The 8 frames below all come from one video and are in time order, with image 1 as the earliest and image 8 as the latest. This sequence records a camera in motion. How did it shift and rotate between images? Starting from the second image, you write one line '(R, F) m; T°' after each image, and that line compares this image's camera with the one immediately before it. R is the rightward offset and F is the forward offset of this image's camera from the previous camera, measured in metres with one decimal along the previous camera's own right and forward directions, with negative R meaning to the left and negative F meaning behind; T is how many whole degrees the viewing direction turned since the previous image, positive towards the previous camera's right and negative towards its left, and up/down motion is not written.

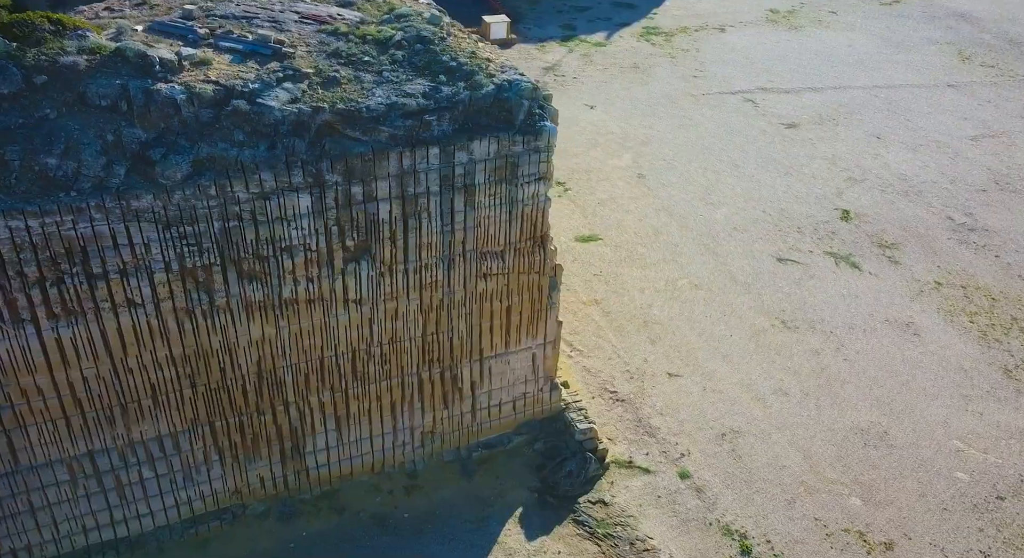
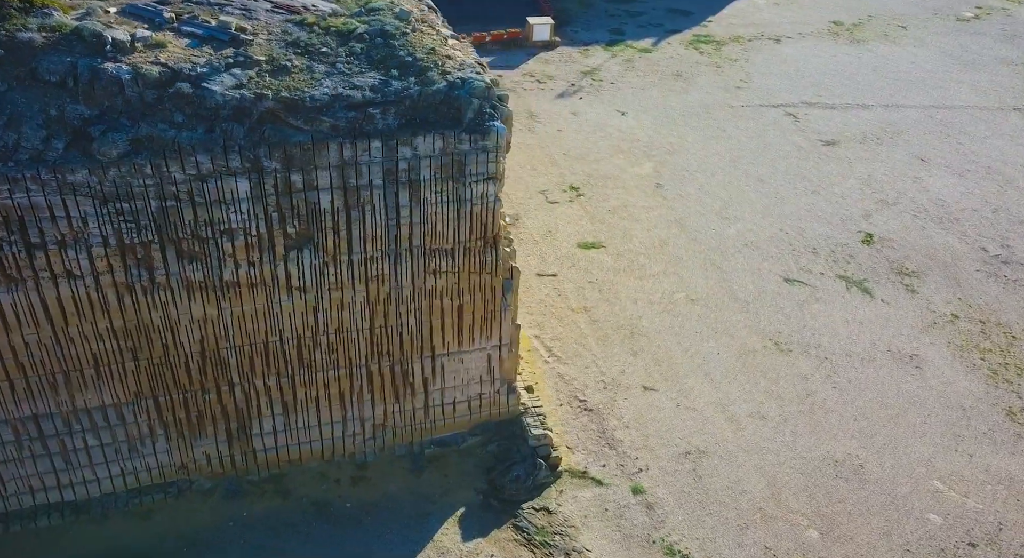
(+1.4, +0.1) m; -6°
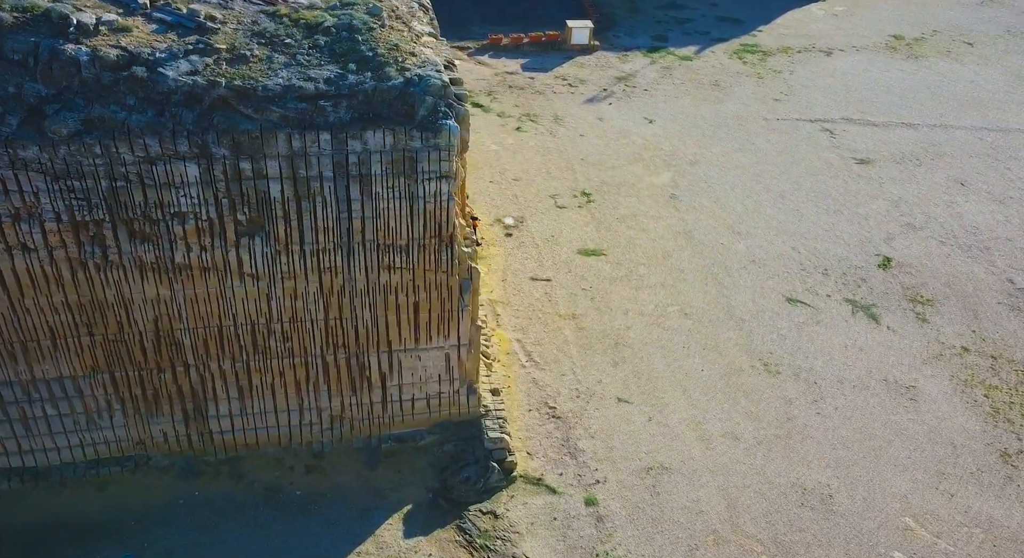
(+1.3, +0.1) m; -5°
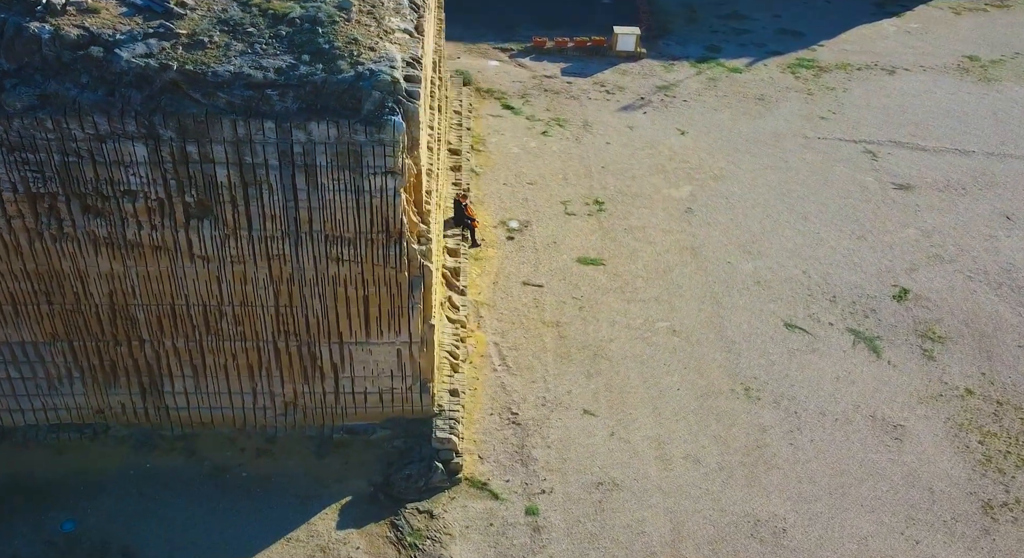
(+1.5, +0.2) m; -6°
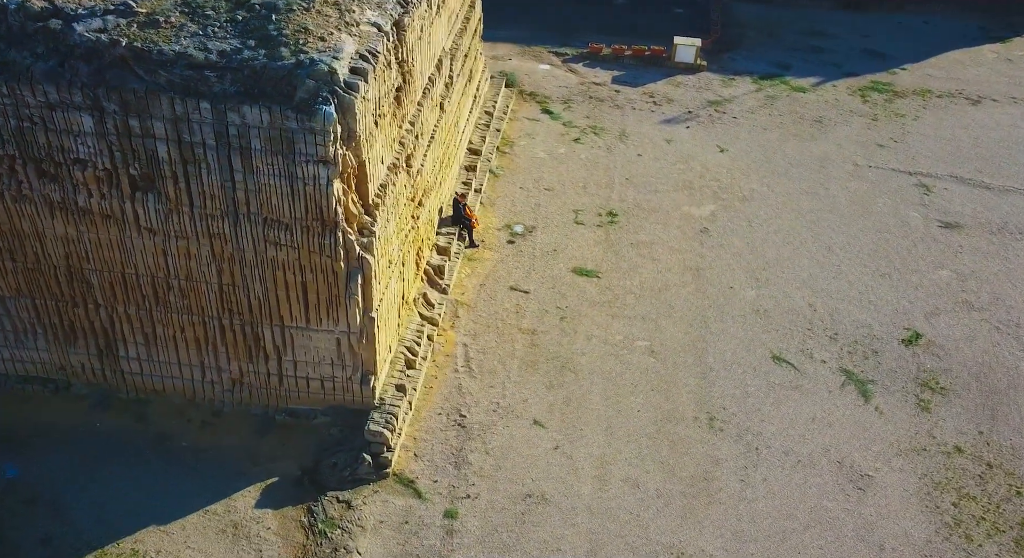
(+2.0, +0.3) m; -8°
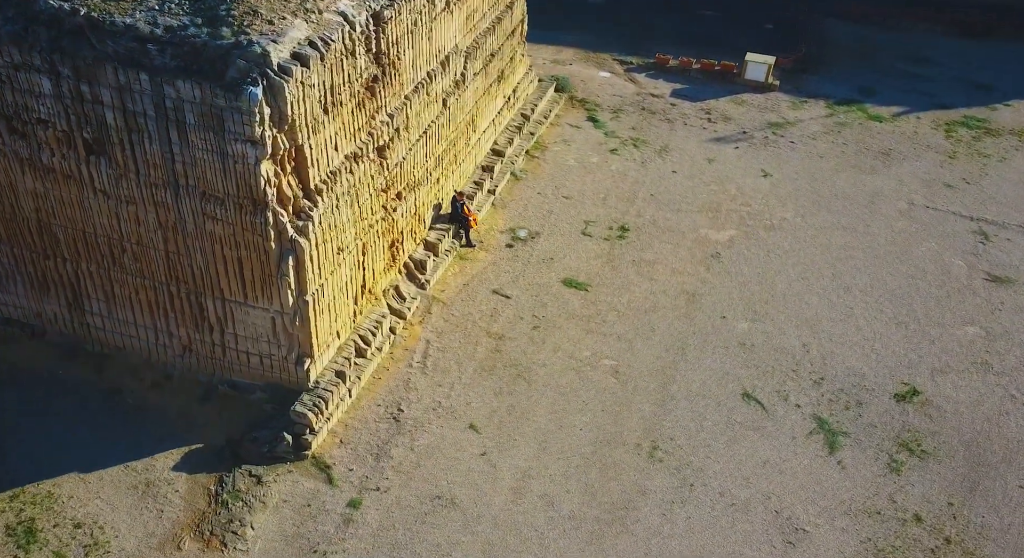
(+2.4, +0.3) m; -10°
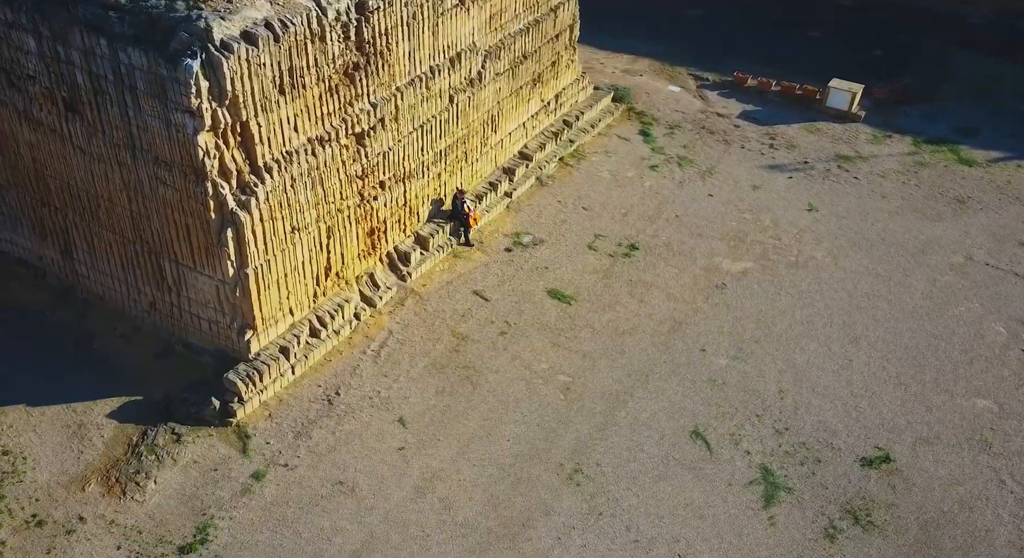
(+2.7, +0.4) m; -11°
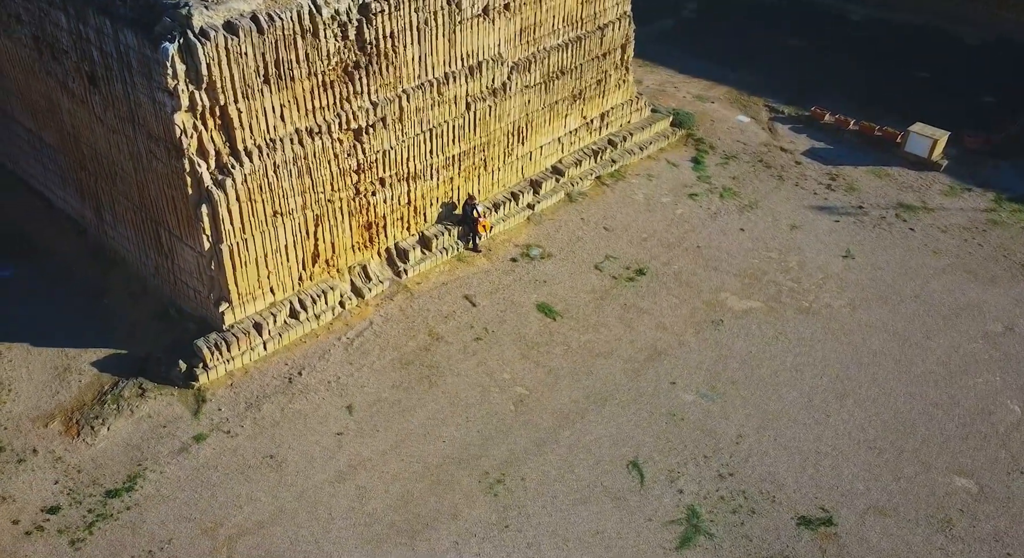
(+2.7, +0.2) m; -11°
